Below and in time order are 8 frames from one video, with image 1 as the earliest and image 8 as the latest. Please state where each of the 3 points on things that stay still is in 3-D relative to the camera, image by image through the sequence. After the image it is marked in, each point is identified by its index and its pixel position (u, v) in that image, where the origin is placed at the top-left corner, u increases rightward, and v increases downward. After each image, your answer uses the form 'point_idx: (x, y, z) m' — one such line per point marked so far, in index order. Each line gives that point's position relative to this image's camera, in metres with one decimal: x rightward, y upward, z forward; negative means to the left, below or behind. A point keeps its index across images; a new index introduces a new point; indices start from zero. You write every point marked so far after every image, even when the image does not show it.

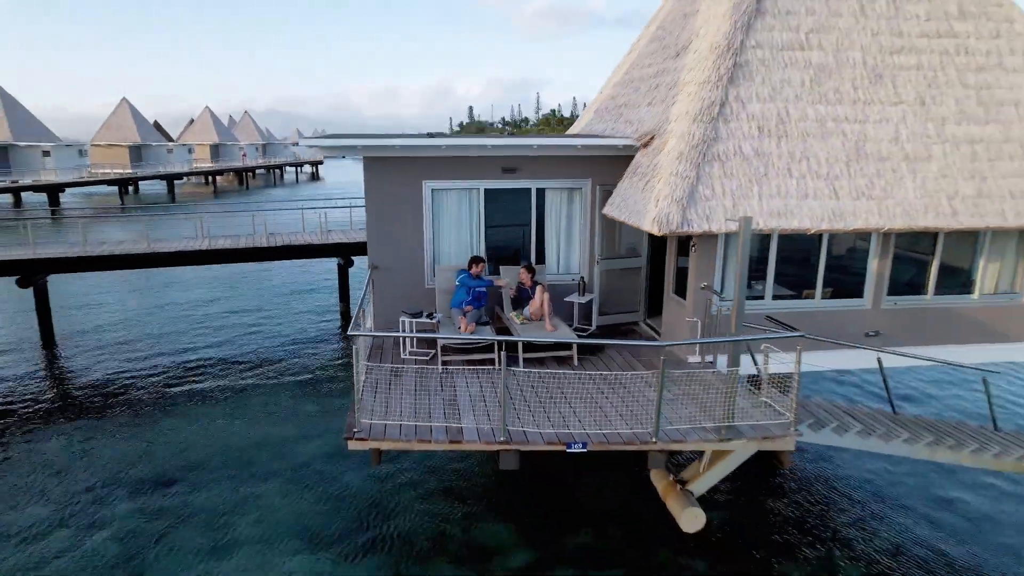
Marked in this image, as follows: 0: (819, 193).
0: (+1.4, +0.4, +3.1) m
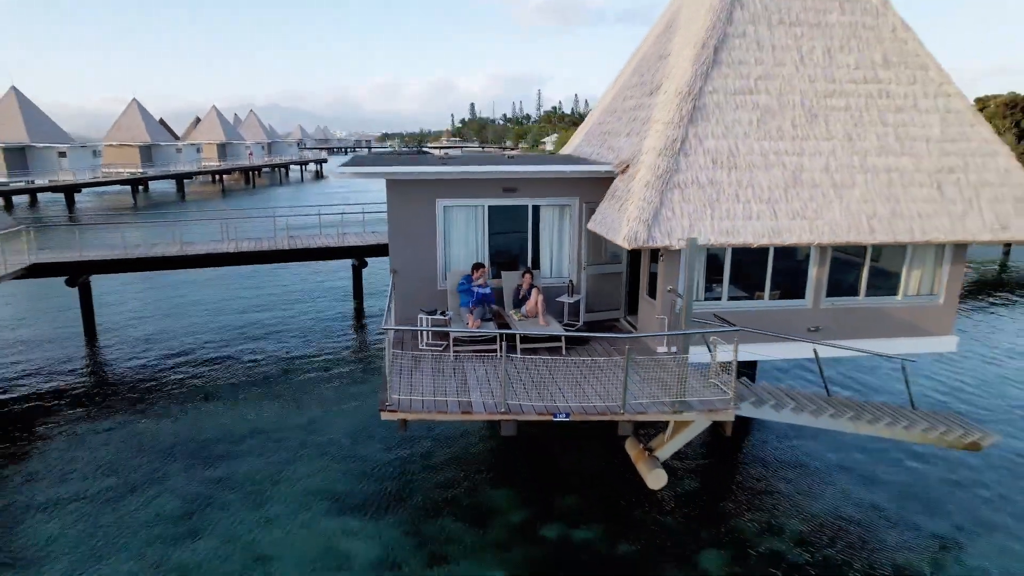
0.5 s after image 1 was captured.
0: (+1.4, +0.4, +3.8) m
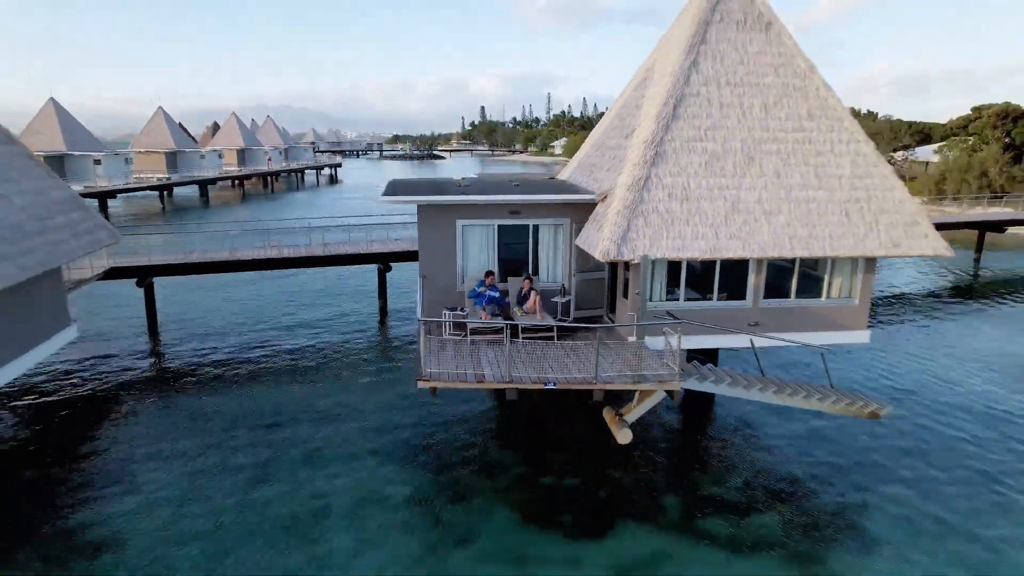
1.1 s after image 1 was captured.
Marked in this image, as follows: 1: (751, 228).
0: (+1.4, +0.4, +5.0) m
1: (+1.8, +0.4, +5.1) m
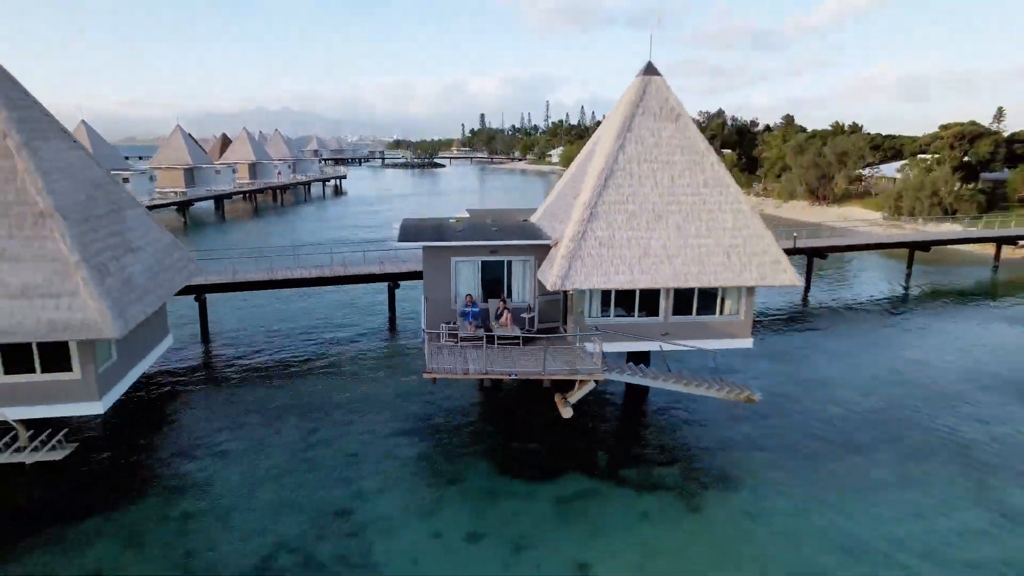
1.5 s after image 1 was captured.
0: (+1.2, +0.2, +7.2) m
1: (+1.6, +0.2, +7.2) m
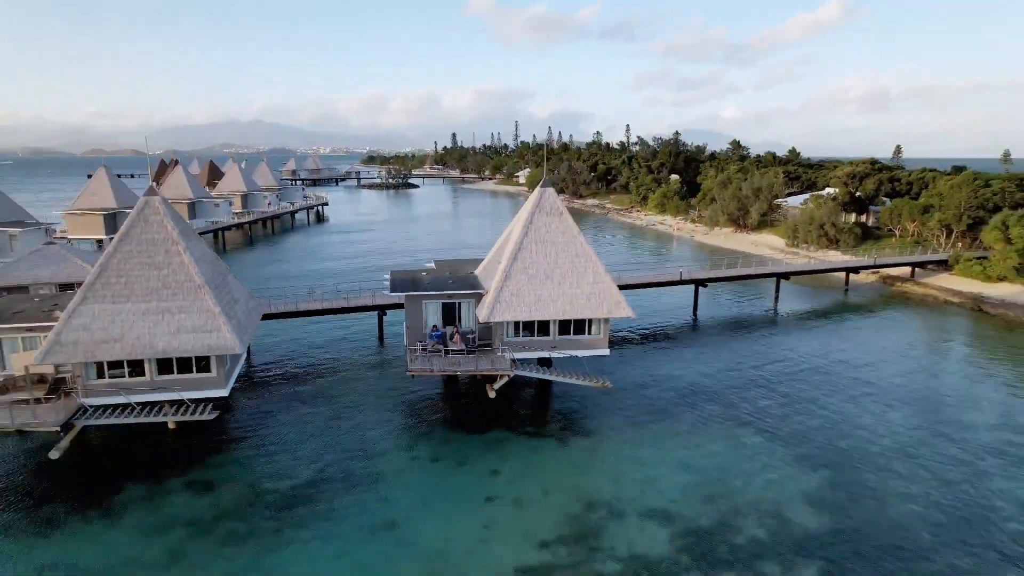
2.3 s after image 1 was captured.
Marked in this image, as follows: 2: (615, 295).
0: (+0.2, -0.4, +12.0) m
1: (+0.6, -0.3, +12.2) m
2: (+1.8, -0.1, +12.4) m
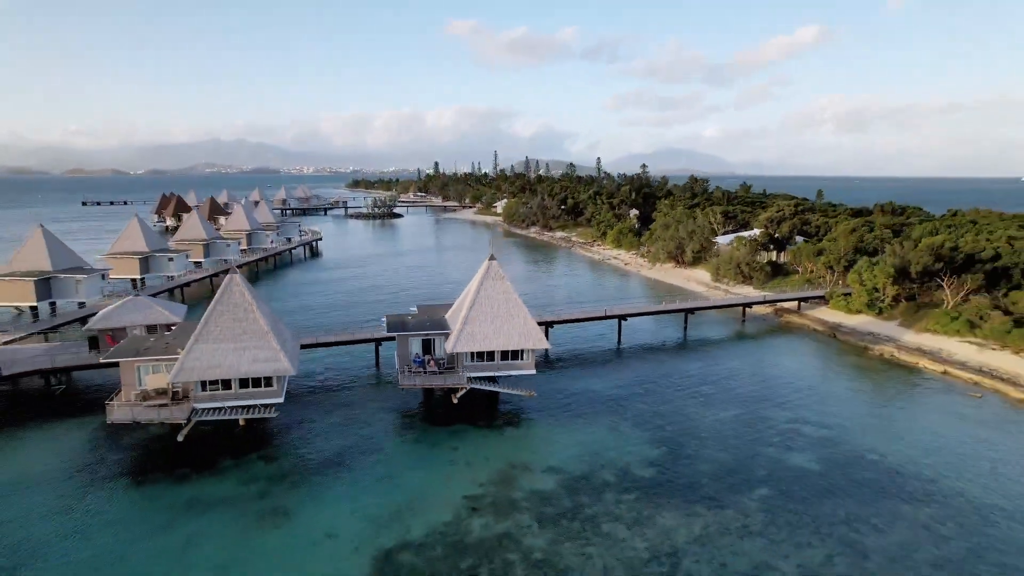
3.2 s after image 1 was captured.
0: (-0.9, -1.5, +18.0) m
1: (-0.5, -1.4, +18.1) m
2: (+0.7, -1.2, +18.4) m
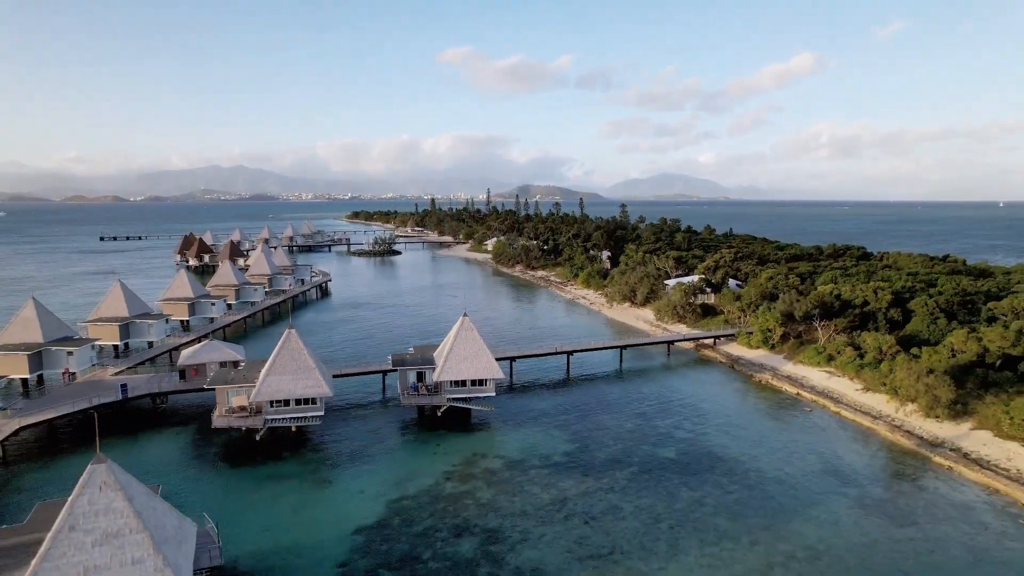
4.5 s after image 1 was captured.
0: (-2.2, -3.4, +26.1) m
1: (-1.8, -3.3, +26.2) m
2: (-0.6, -3.1, +26.5) m
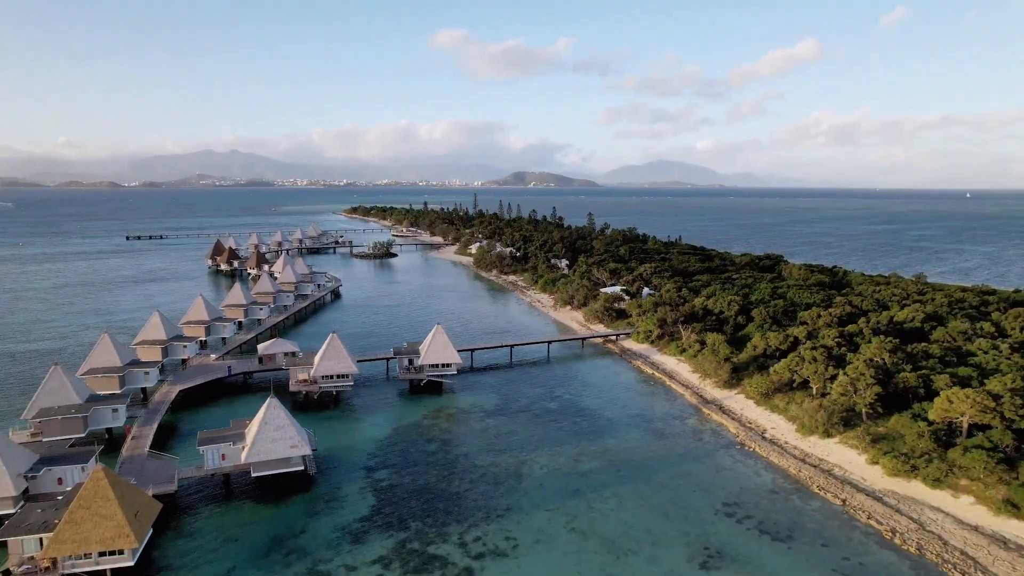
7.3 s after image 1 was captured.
0: (-5.0, -4.6, +42.4) m
1: (-4.7, -4.5, +42.5) m
2: (-3.4, -4.3, +42.8) m
